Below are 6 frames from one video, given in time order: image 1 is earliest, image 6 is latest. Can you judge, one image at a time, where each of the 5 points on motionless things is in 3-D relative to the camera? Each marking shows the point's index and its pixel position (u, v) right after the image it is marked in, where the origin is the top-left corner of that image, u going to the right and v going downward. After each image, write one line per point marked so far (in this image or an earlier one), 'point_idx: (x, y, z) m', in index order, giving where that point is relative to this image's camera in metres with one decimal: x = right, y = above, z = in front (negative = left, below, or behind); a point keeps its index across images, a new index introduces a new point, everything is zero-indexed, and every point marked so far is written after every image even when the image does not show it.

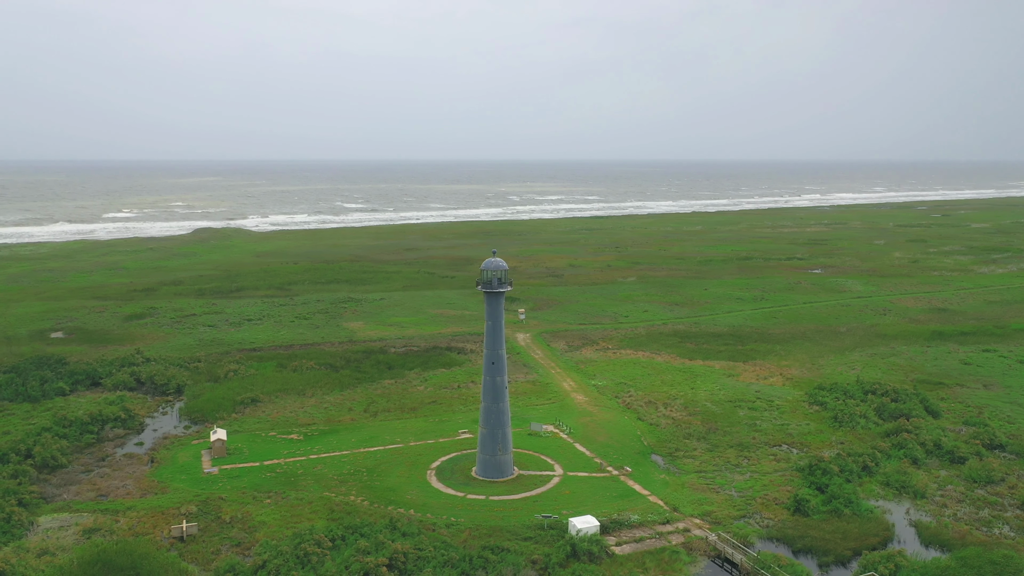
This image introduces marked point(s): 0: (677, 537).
0: (+3.8, -5.7, +19.3) m
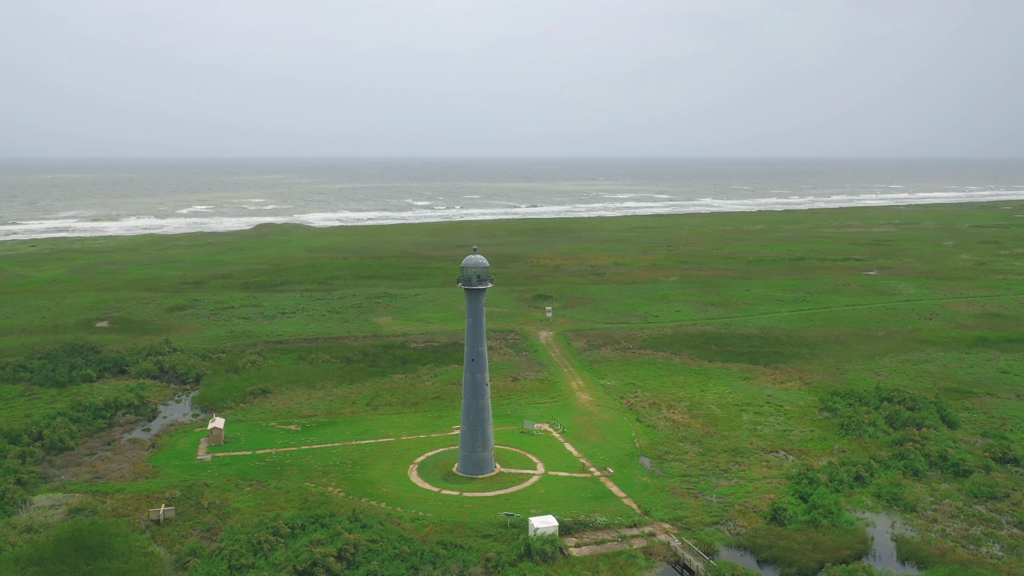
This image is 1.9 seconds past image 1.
0: (+2.9, -5.7, +19.0) m
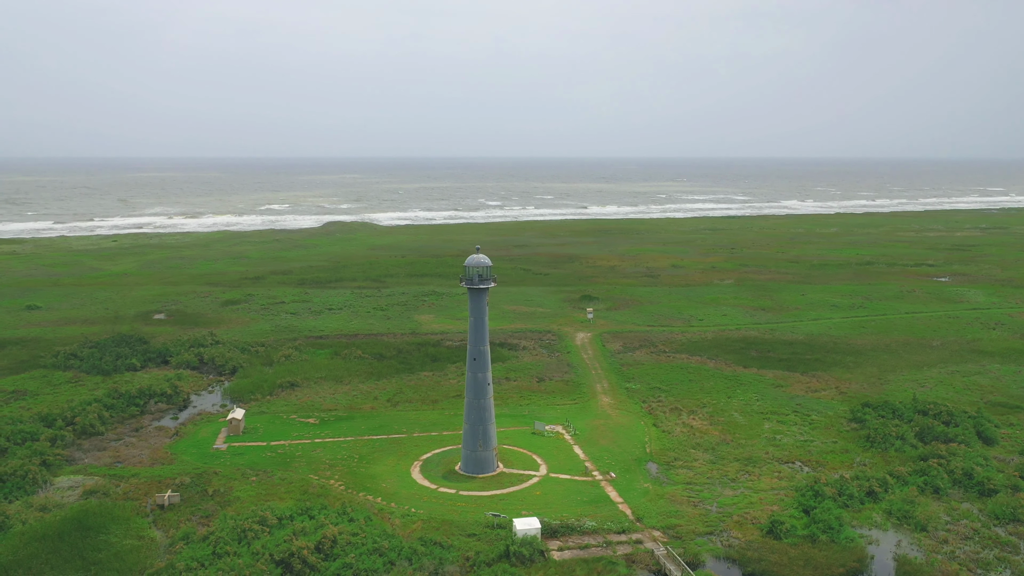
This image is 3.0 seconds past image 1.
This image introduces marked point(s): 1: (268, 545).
0: (+2.5, -5.8, +18.7) m
1: (-5.2, -5.4, +17.8) m
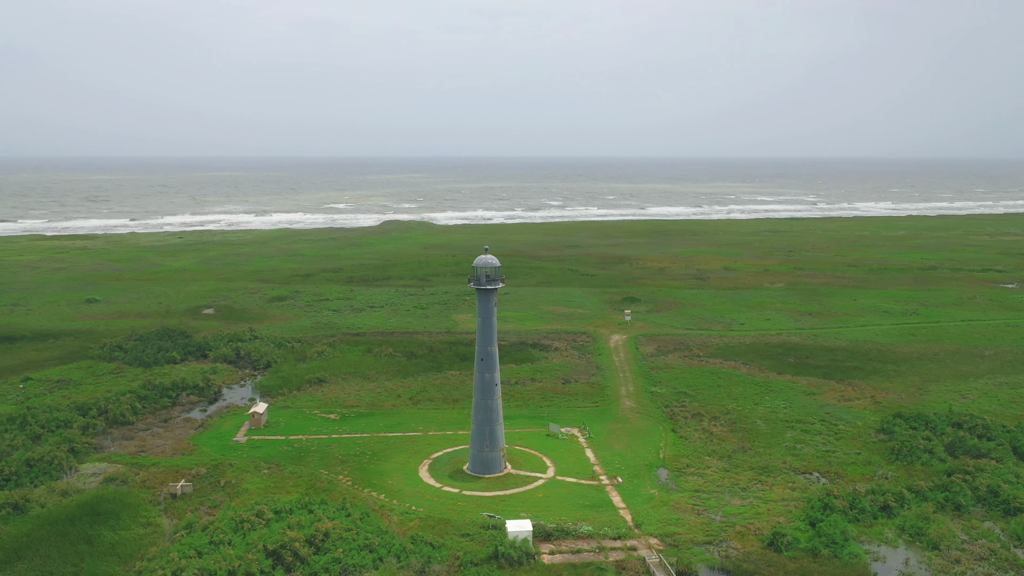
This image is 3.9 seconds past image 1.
0: (+2.3, -5.8, +18.4) m
1: (-5.4, -5.4, +18.2) m
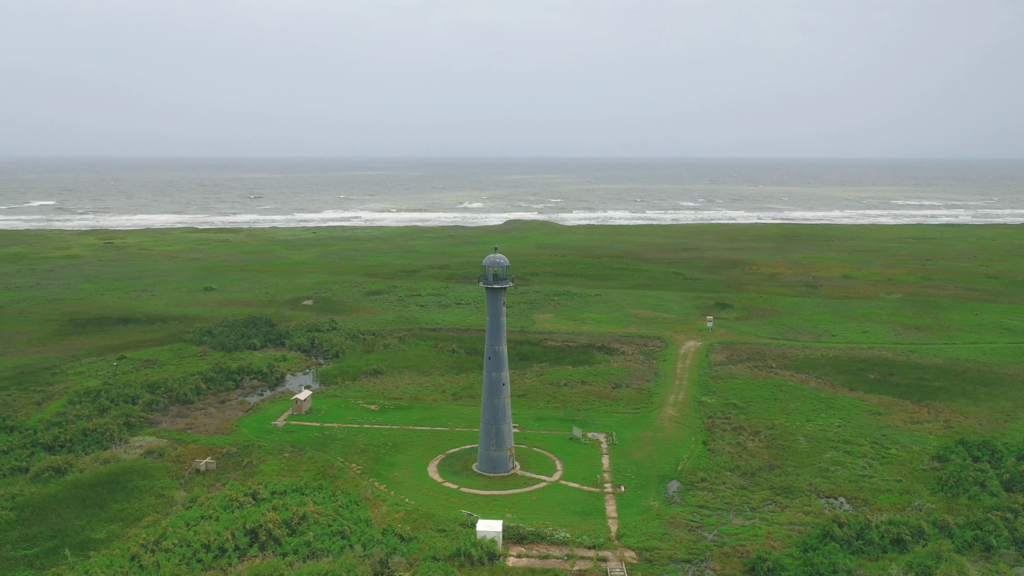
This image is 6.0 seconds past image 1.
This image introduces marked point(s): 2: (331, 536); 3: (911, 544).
0: (+1.6, -5.9, +17.9) m
1: (-6.1, -5.2, +19.2) m
2: (-4.0, -5.5, +18.6) m
3: (+8.8, -5.6, +18.4) m
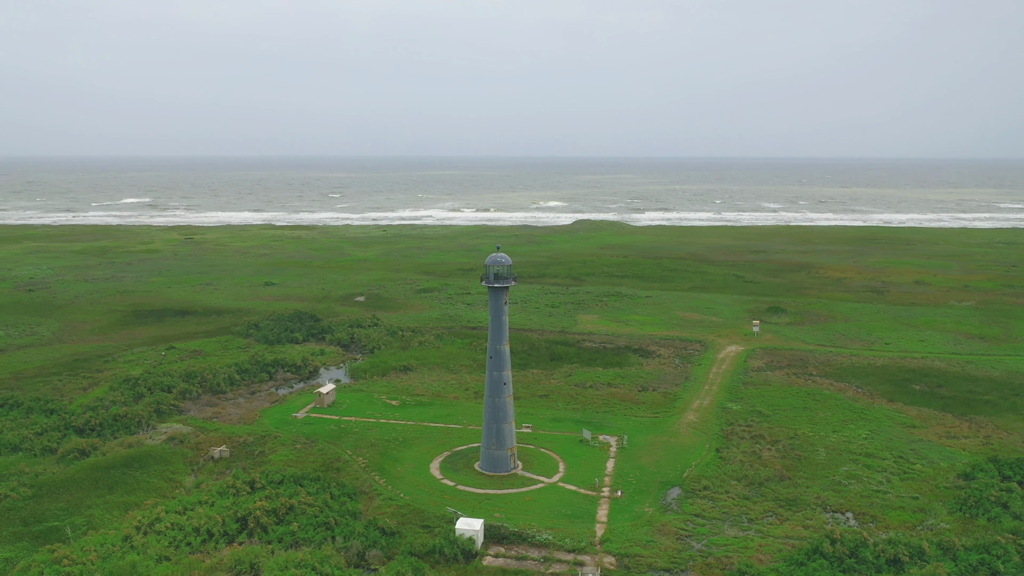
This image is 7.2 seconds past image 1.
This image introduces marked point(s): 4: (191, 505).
0: (+1.0, -5.9, +17.7) m
1: (-6.4, -5.1, +19.7) m
2: (-4.4, -5.4, +19.0) m
3: (+8.2, -5.7, +17.4) m
4: (-7.5, -5.1, +19.8) m
